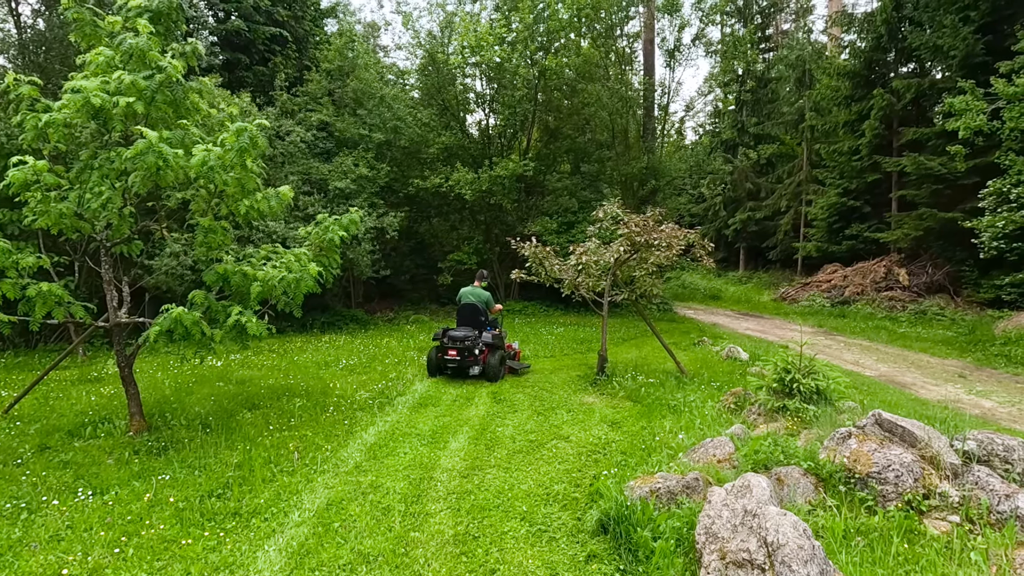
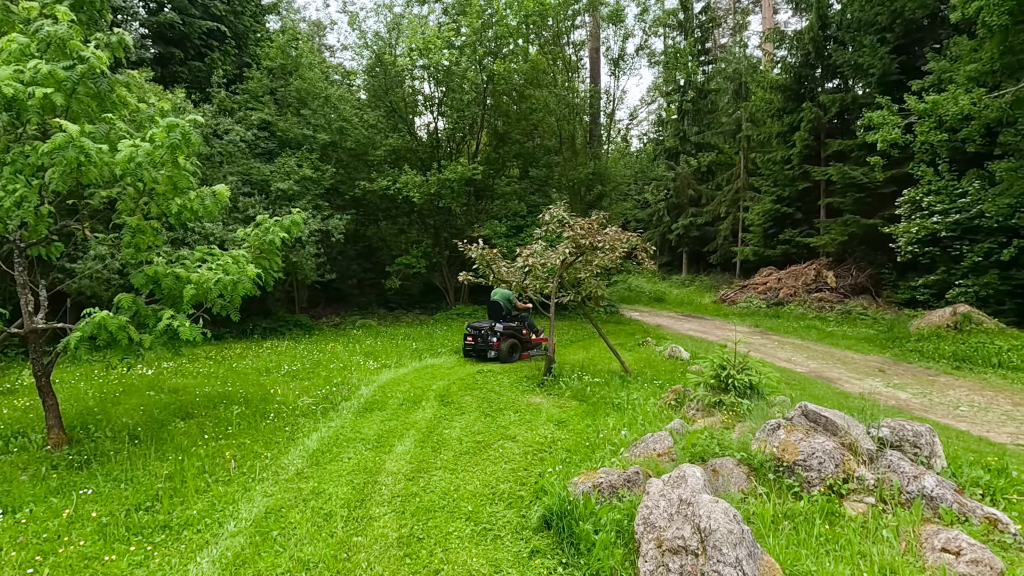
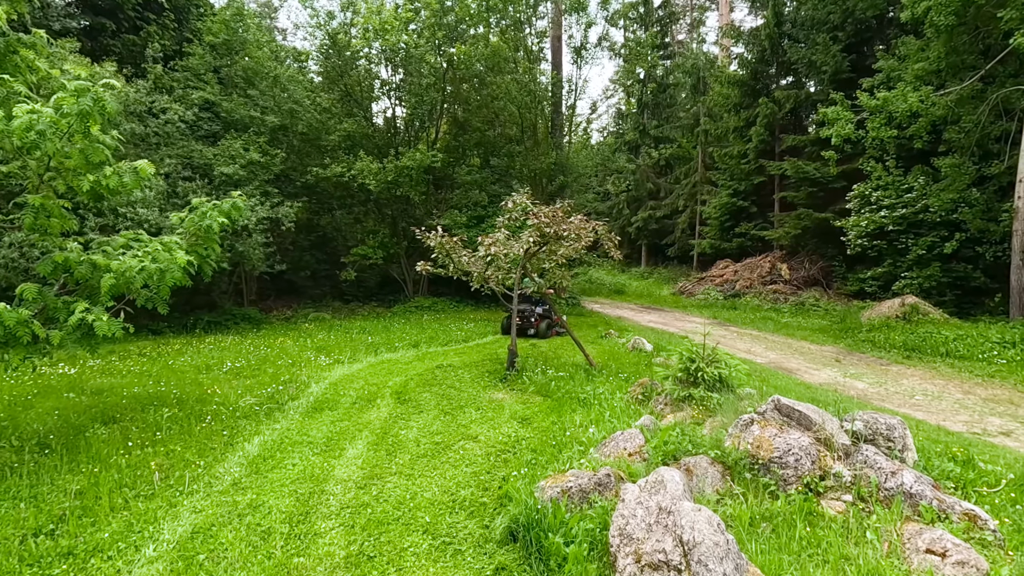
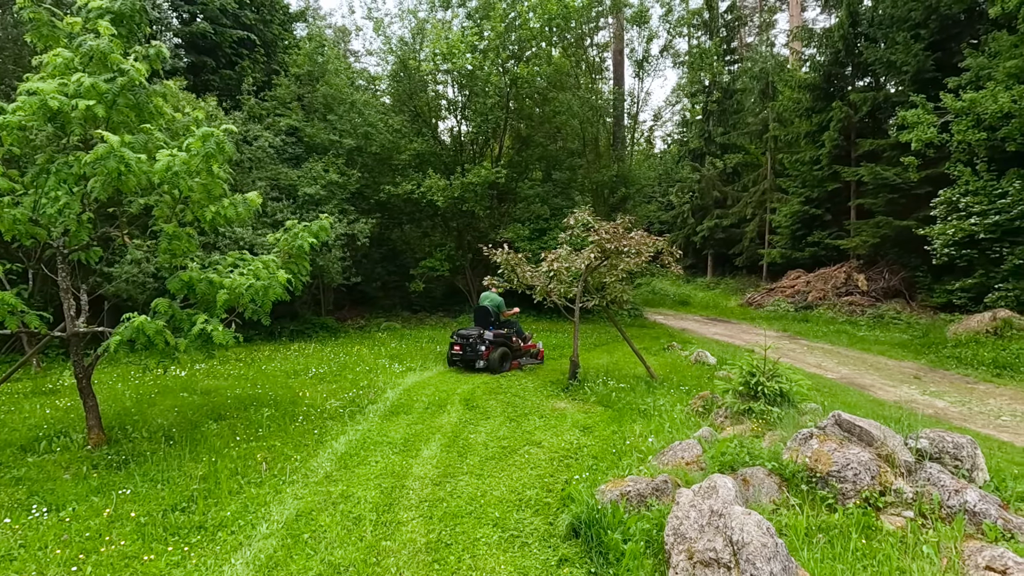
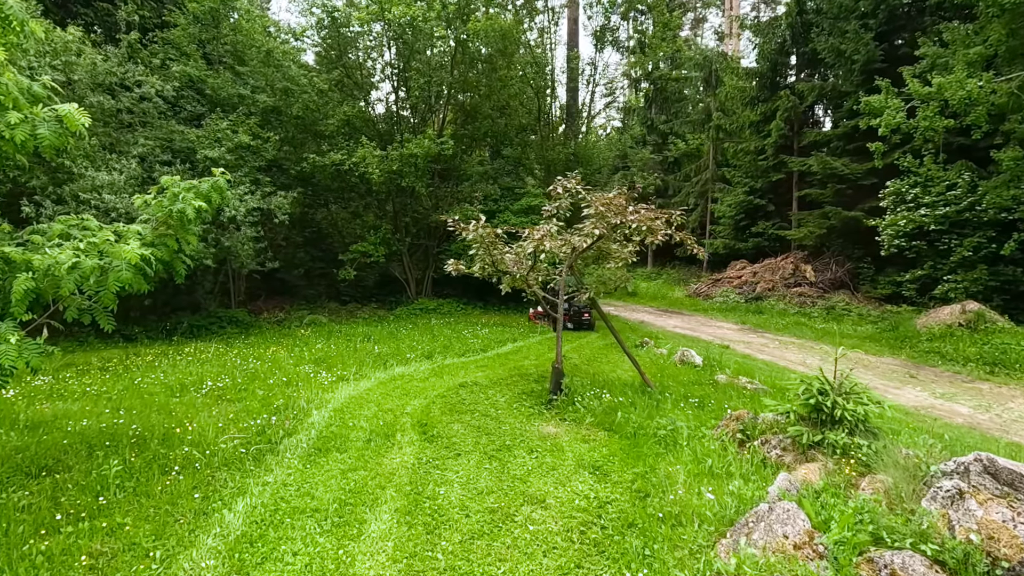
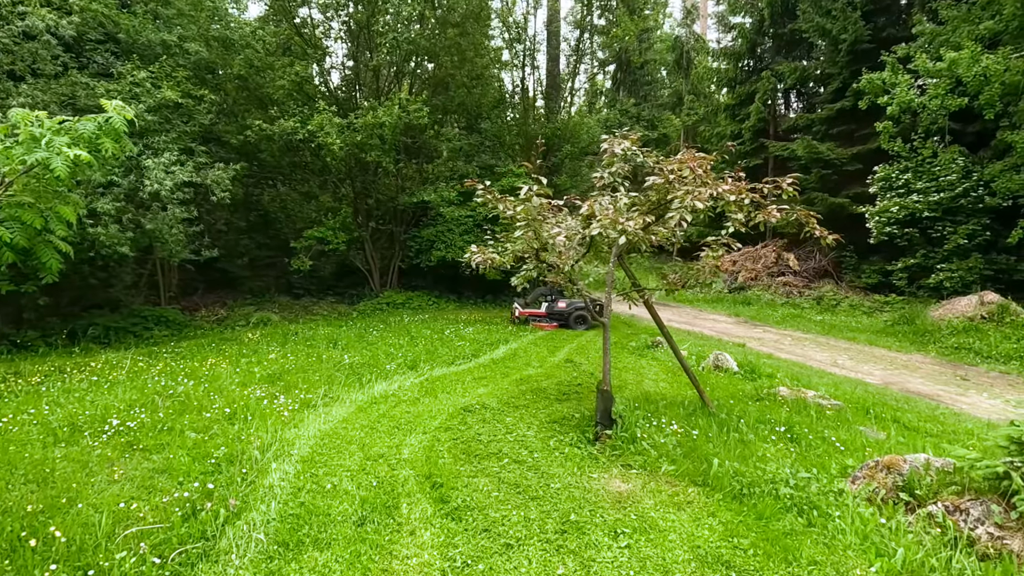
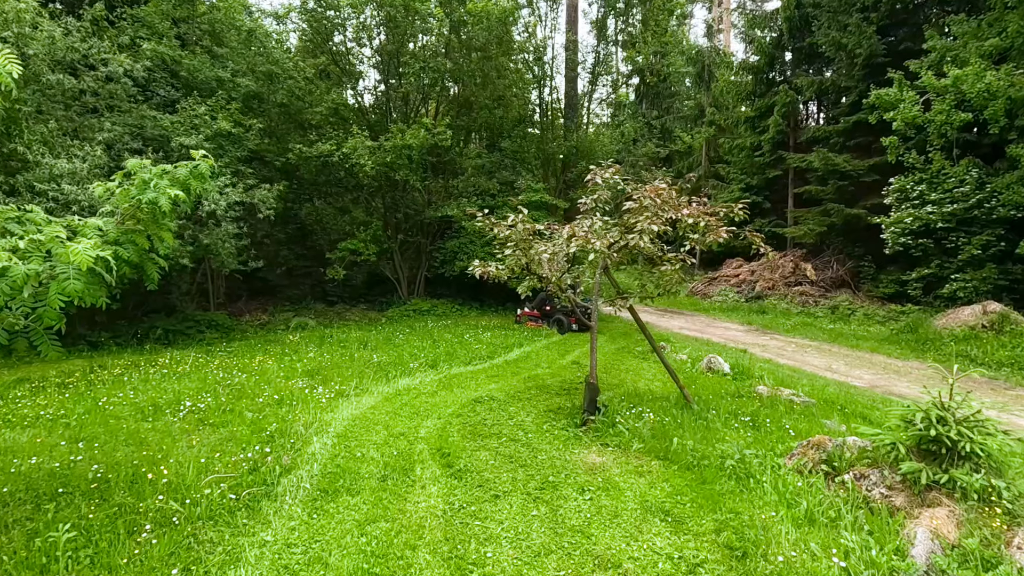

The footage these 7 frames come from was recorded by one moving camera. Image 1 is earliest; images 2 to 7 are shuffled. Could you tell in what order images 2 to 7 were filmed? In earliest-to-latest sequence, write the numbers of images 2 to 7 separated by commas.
4, 2, 3, 5, 7, 6
